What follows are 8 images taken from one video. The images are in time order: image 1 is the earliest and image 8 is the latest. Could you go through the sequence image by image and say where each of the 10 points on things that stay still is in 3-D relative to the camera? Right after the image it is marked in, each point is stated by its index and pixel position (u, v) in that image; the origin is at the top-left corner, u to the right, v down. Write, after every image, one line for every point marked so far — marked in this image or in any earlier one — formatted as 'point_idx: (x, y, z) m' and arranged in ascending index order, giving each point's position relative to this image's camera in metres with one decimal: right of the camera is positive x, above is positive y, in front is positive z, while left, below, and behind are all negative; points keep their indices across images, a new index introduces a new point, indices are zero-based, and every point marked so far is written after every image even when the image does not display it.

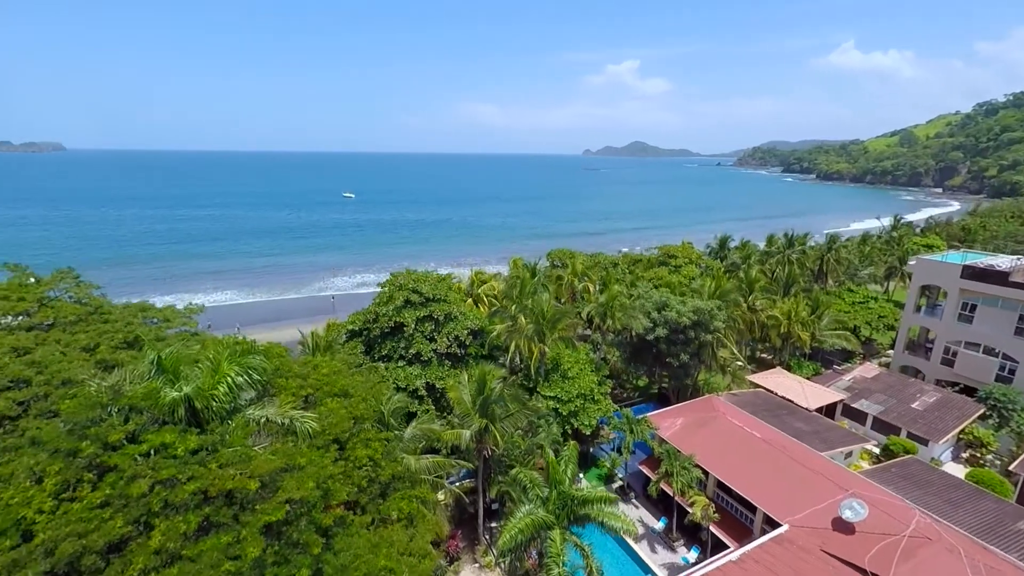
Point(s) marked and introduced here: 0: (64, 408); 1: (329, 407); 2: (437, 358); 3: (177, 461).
0: (-7.1, -1.9, +7.5) m
1: (-3.8, -2.5, +9.9) m
2: (-2.5, -2.3, +16.0) m
3: (-4.9, -2.6, +7.0) m
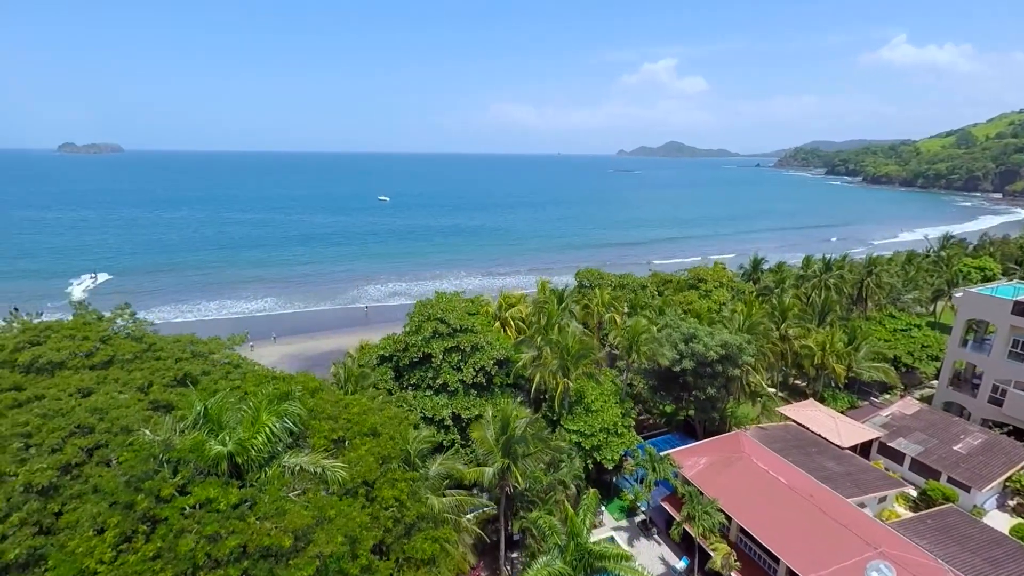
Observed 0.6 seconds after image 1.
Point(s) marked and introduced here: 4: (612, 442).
0: (-6.8, -3.0, +8.2) m
1: (-3.4, -3.5, +10.4) m
2: (-1.7, -3.4, +16.4) m
3: (-4.7, -3.7, +7.6) m
4: (+3.5, -5.3, +16.3) m
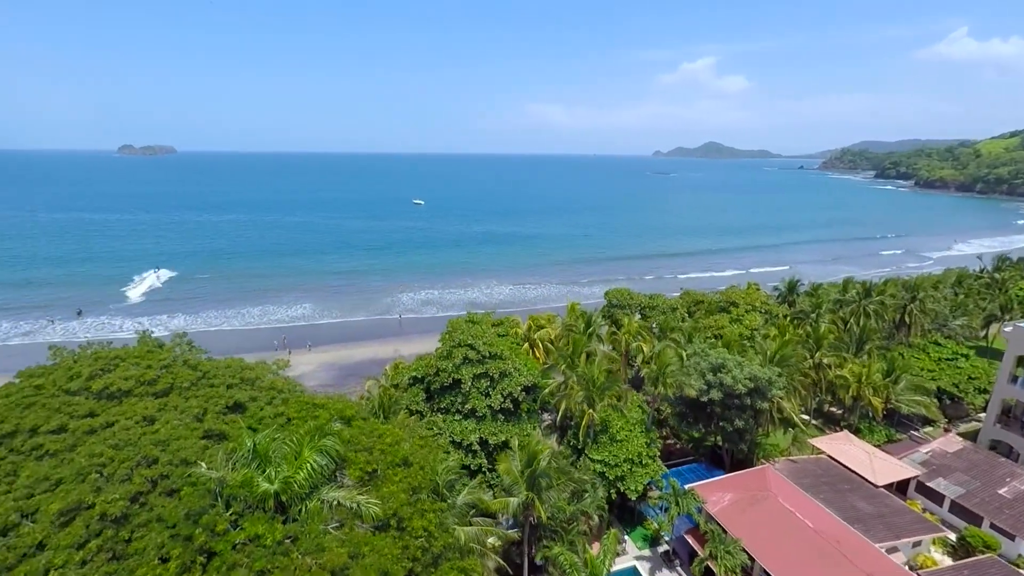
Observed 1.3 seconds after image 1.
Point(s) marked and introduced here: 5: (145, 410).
0: (-6.4, -3.9, +9.1) m
1: (-2.8, -4.6, +11.0) m
2: (-0.7, -4.5, +16.9) m
3: (-4.3, -4.6, +8.4) m
4: (+4.4, -6.4, +16.4) m
5: (-8.9, -3.0, +11.4) m
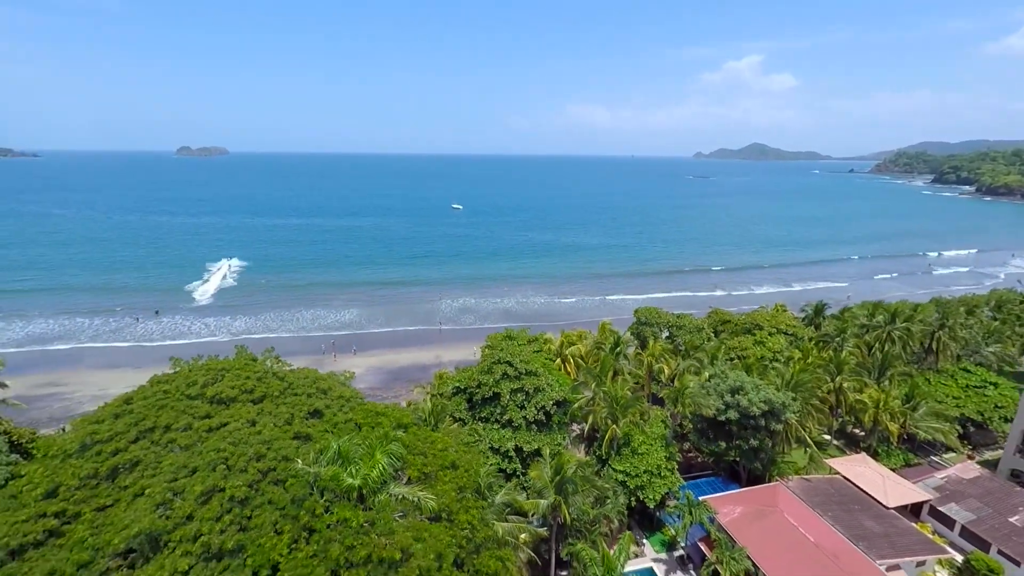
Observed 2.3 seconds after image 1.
0: (-5.6, -4.8, +11.7) m
1: (-2.0, -5.5, +13.4) m
2: (+0.6, -5.5, +19.1) m
3: (-3.6, -5.6, +10.8) m
4: (+5.6, -7.5, +18.3) m
5: (-7.9, -3.8, +14.2) m
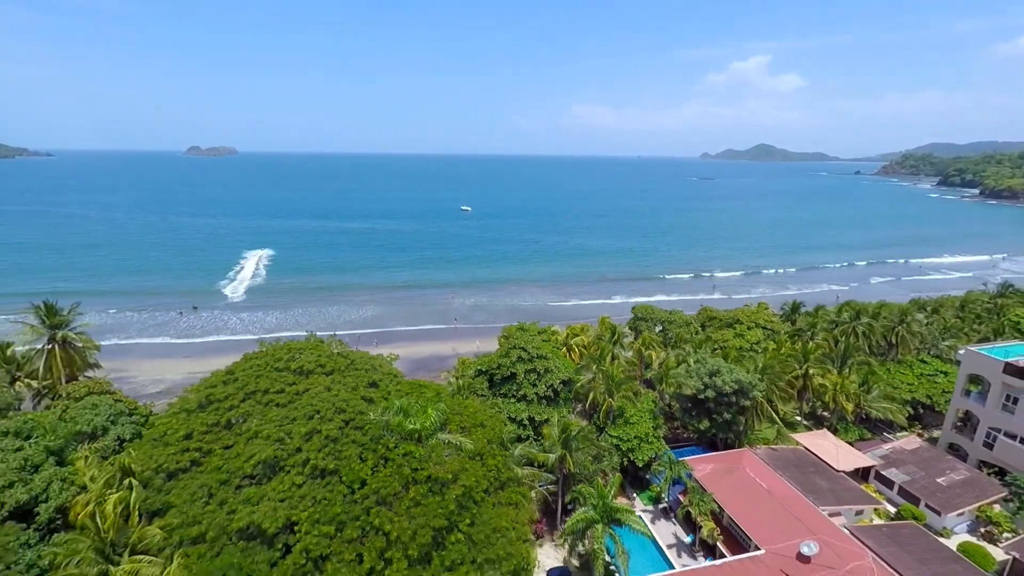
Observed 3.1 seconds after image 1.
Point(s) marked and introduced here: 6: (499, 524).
0: (-5.0, -4.7, +15.9) m
1: (-1.3, -5.4, +17.5) m
2: (+1.3, -5.4, +23.2) m
3: (-3.0, -5.5, +15.0) m
4: (+6.2, -7.5, +22.3) m
5: (-7.3, -3.7, +18.4) m
6: (-0.4, -7.5, +14.9) m
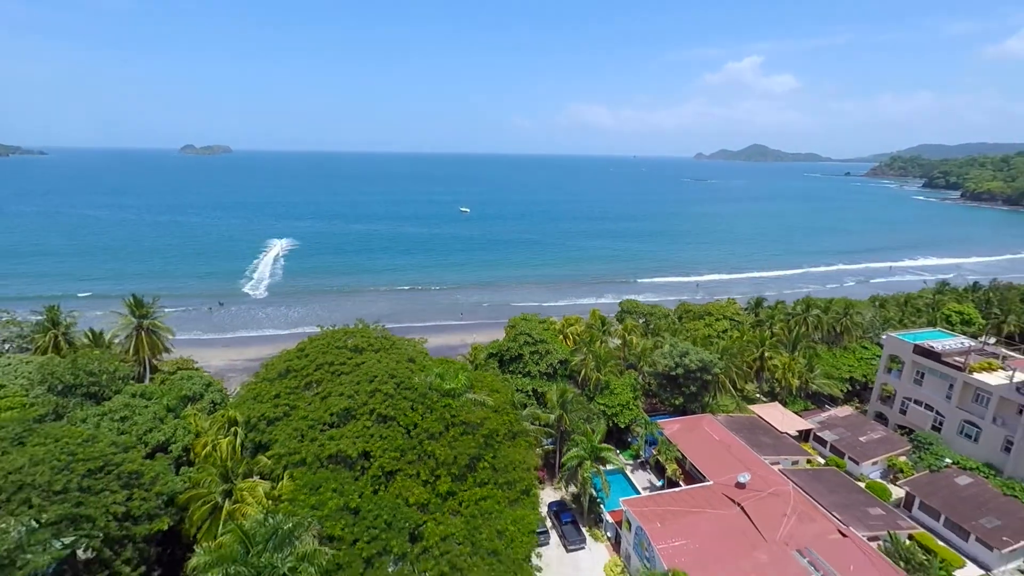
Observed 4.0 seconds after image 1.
0: (-4.5, -4.5, +21.2) m
1: (-0.9, -5.2, +22.8) m
2: (+1.7, -5.2, +28.6) m
3: (-2.5, -5.3, +20.3) m
4: (+6.7, -7.3, +27.7) m
5: (-6.8, -3.5, +23.7) m
6: (+0.1, -7.3, +20.3) m
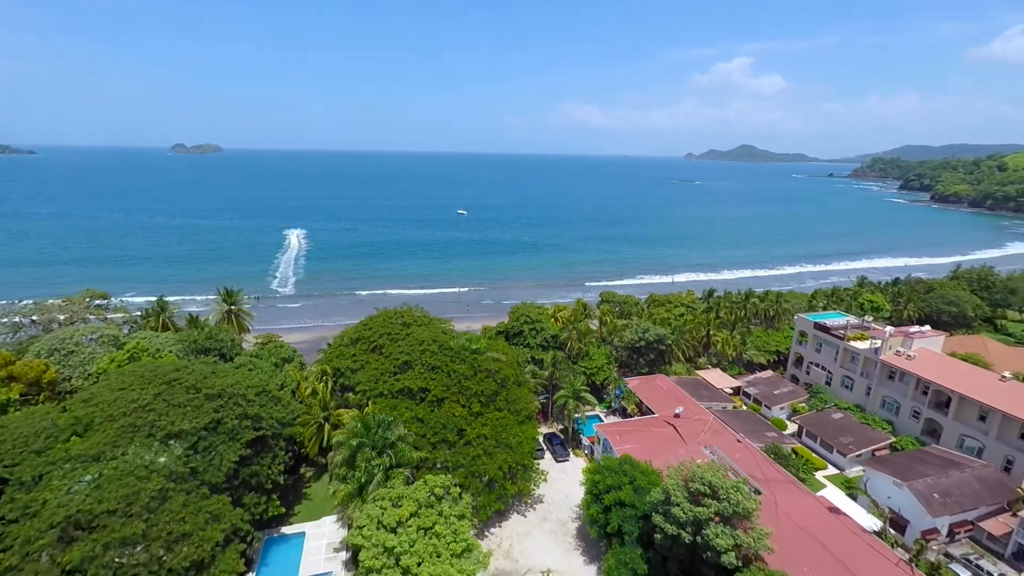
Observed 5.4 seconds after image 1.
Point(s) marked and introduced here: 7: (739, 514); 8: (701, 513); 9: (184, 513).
0: (-4.1, -3.9, +30.5) m
1: (-0.5, -4.7, +32.2) m
2: (+2.0, -4.6, +38.0) m
3: (-2.1, -4.7, +29.6) m
4: (+7.0, -6.7, +37.2) m
5: (-6.4, -2.9, +33.0) m
6: (+0.6, -6.7, +29.7) m
7: (+8.6, -8.4, +17.8) m
8: (+7.1, -8.4, +17.8) m
9: (-12.4, -8.5, +17.9) m
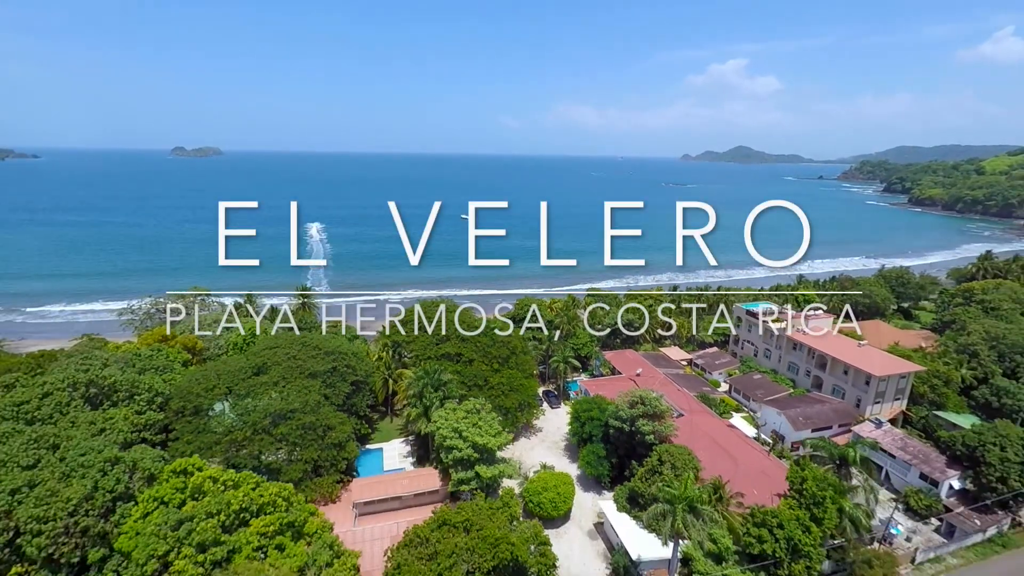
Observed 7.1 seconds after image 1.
0: (-3.4, -3.6, +42.7) m
1: (+0.2, -4.3, +44.4) m
2: (+2.6, -4.3, +50.2) m
3: (-1.4, -4.3, +41.8) m
4: (+7.6, -6.3, +49.5) m
5: (-5.8, -2.6, +45.1) m
6: (+1.3, -6.4, +41.9) m
7: (+9.3, -8.0, +30.0) m
8: (+7.9, -8.0, +30.0) m
9: (-11.6, -8.1, +30.0) m
